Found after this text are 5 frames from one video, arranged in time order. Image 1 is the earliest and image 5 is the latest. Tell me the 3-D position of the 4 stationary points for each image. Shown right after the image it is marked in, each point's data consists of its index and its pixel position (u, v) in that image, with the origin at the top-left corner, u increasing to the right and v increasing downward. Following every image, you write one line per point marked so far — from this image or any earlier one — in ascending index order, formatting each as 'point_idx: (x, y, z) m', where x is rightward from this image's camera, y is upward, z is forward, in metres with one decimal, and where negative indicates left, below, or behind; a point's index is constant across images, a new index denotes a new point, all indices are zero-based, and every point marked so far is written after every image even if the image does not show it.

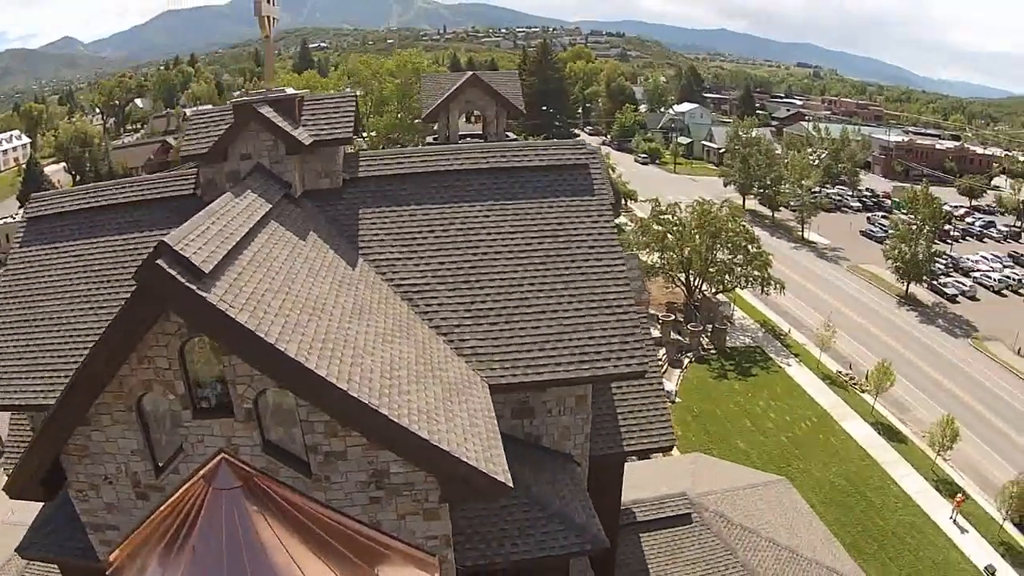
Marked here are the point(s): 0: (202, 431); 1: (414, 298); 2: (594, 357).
0: (-3.8, -1.7, +9.0) m
1: (-1.5, -0.1, +12.2) m
2: (+1.3, -1.1, +11.9) m
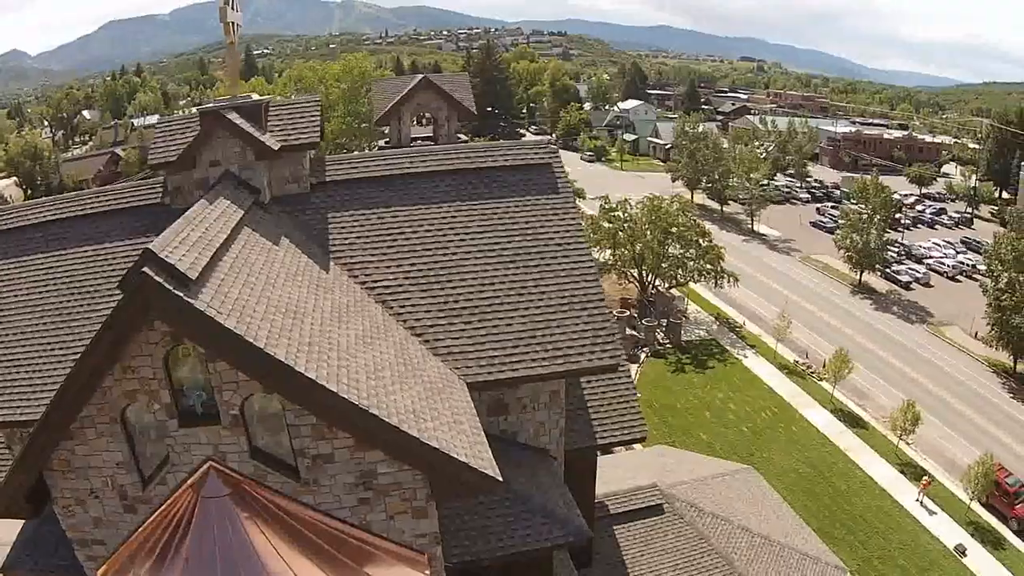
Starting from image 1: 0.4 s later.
0: (-4.0, -1.9, +8.8) m
1: (-2.0, -0.2, +12.0) m
2: (+0.9, -1.0, +12.0) m
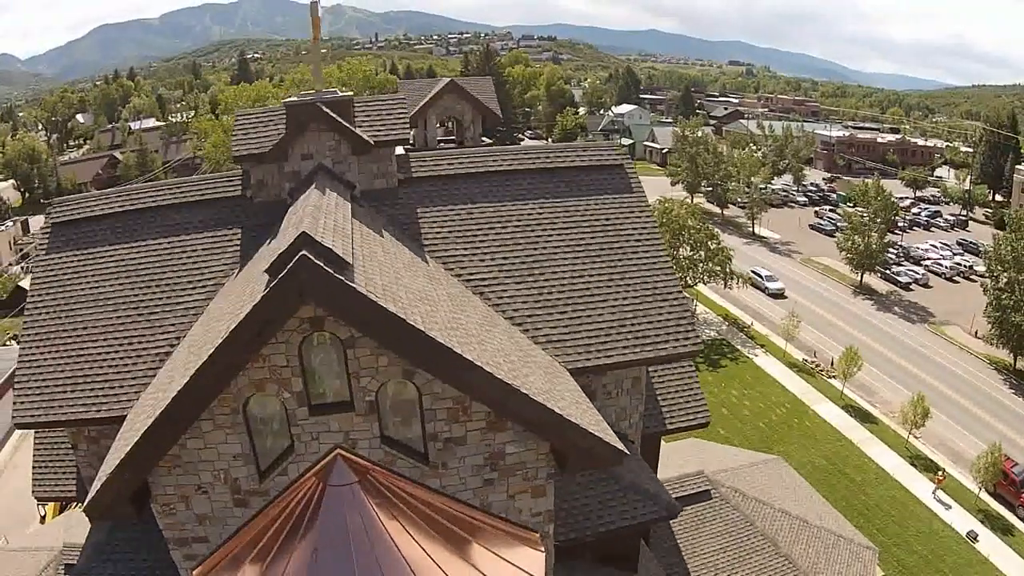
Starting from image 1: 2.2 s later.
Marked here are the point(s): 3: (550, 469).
0: (-2.4, -1.7, +8.7) m
1: (-0.5, -0.1, +12.0) m
2: (+2.5, -0.9, +12.0) m
3: (+0.5, -2.5, +9.6) m
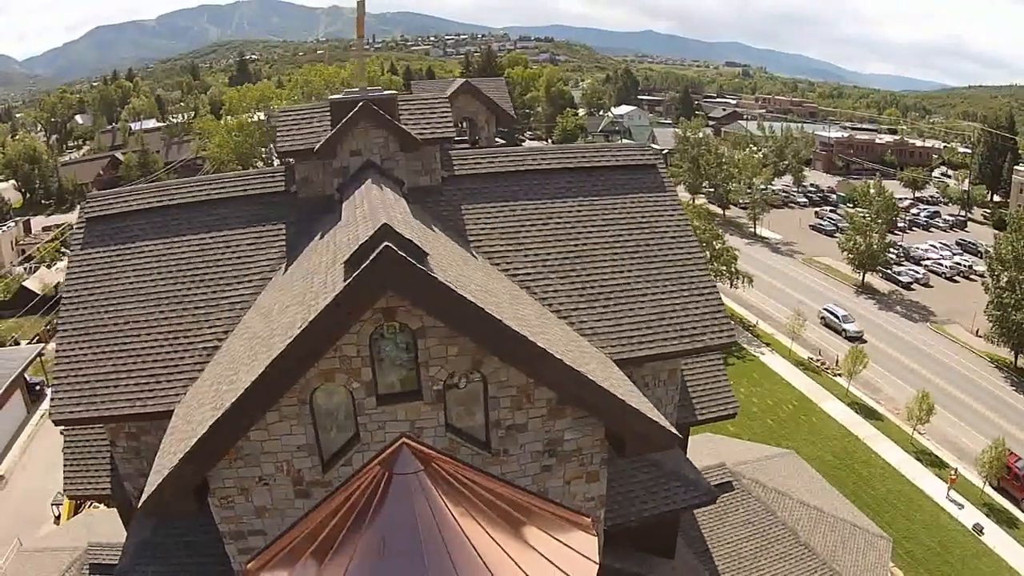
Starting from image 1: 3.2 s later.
0: (-1.6, -1.6, +8.9) m
1: (+0.3, 0.0, +12.3) m
2: (+3.2, -0.8, +12.2) m
3: (+1.3, -2.4, +9.8) m
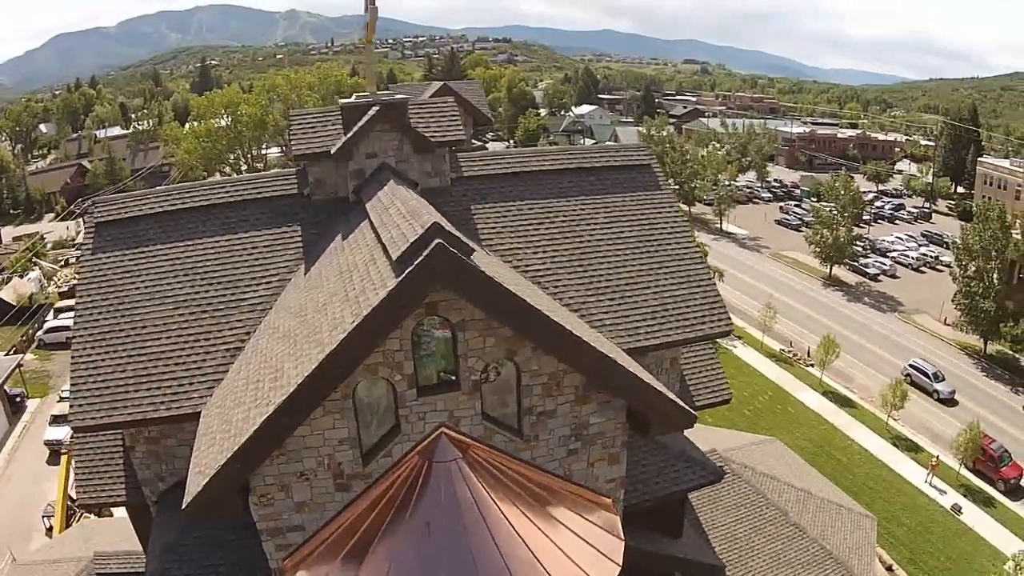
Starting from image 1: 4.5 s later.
0: (-1.2, -1.6, +9.4) m
1: (+0.5, +0.1, +12.8) m
2: (+3.5, -0.6, +13.0) m
3: (+1.7, -2.3, +10.4) m
